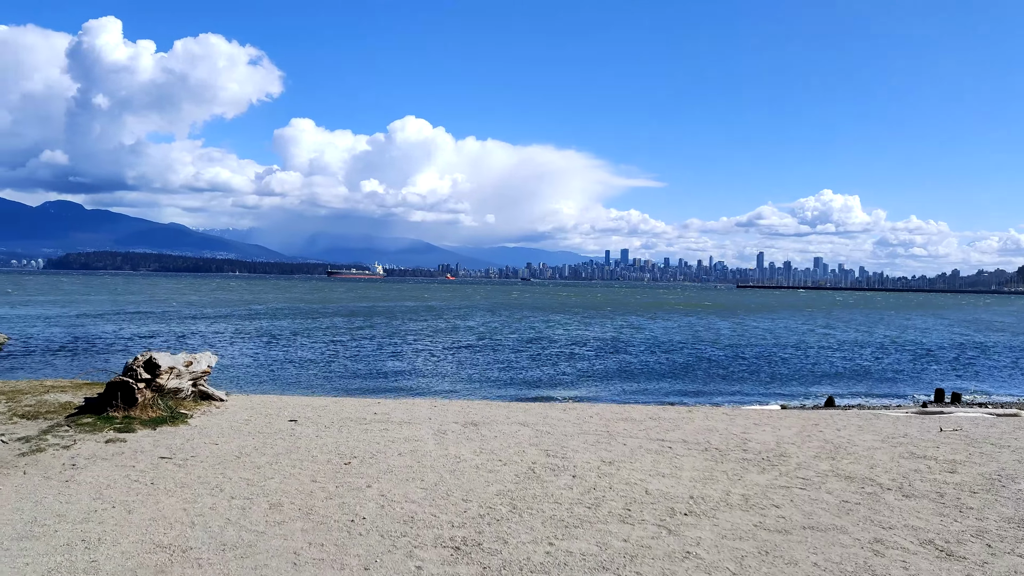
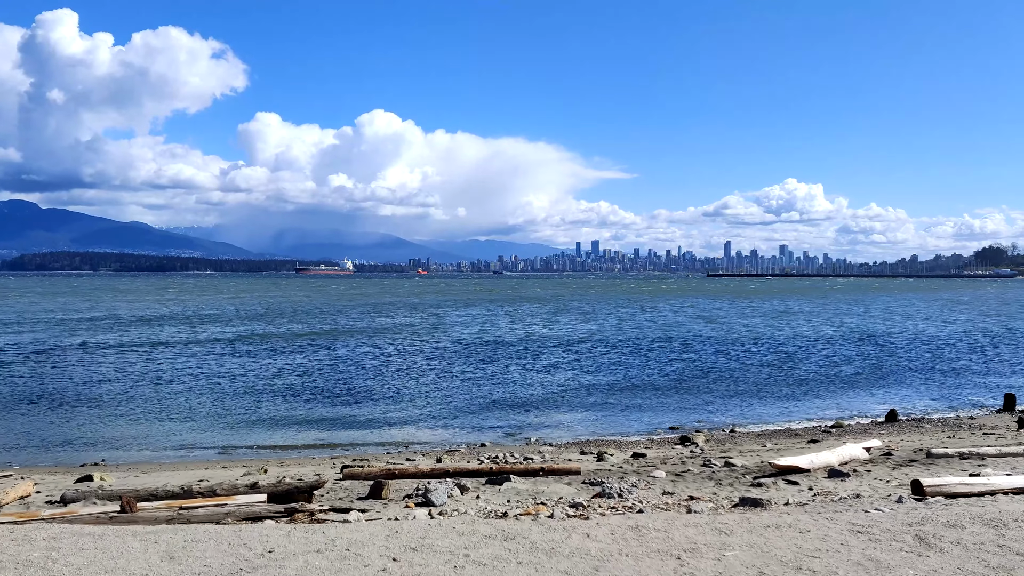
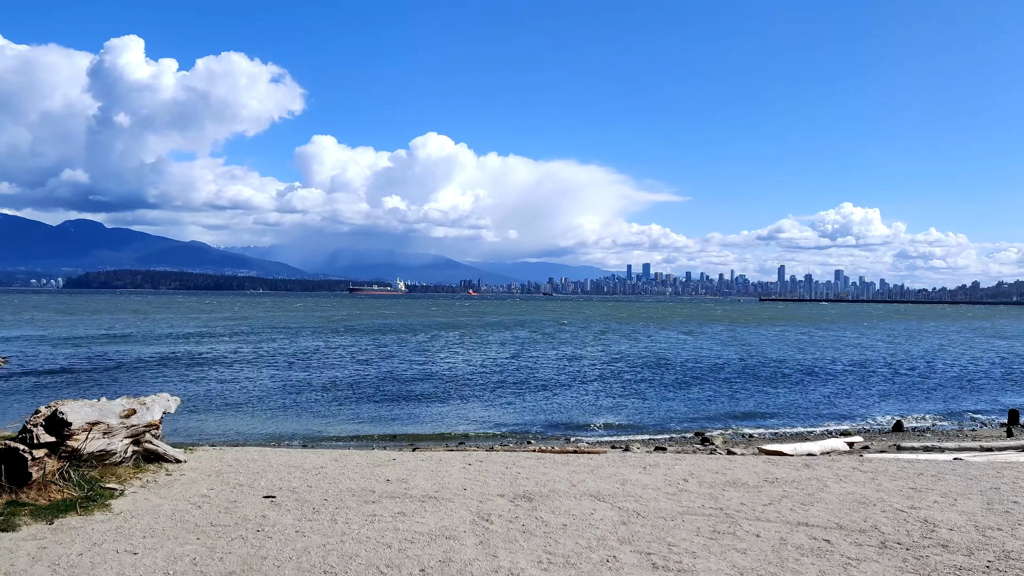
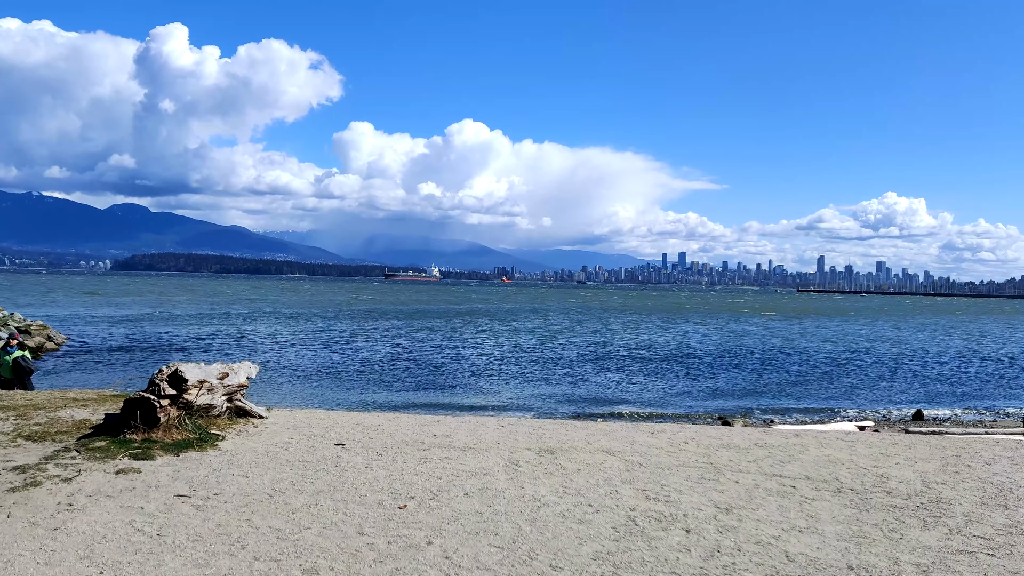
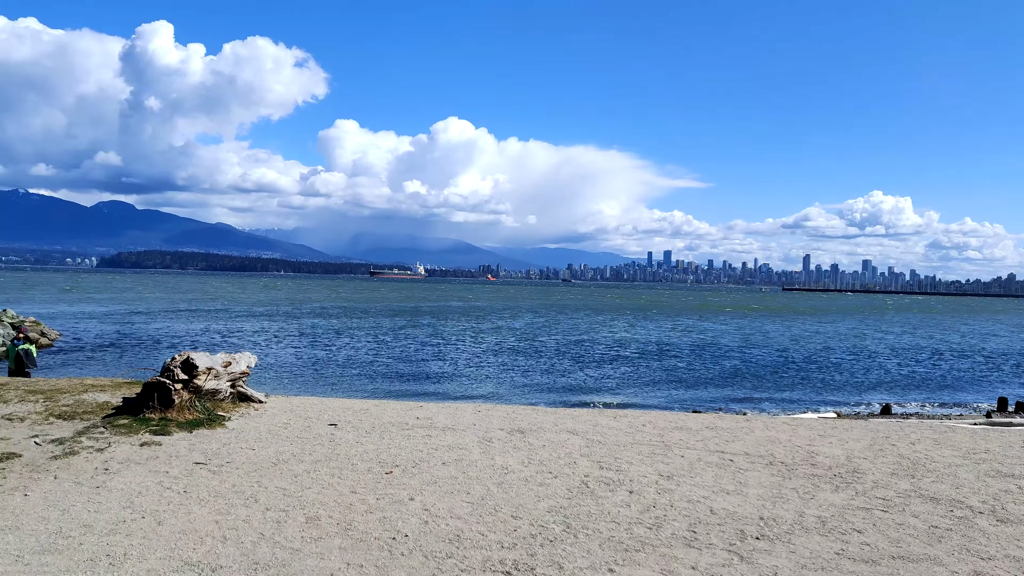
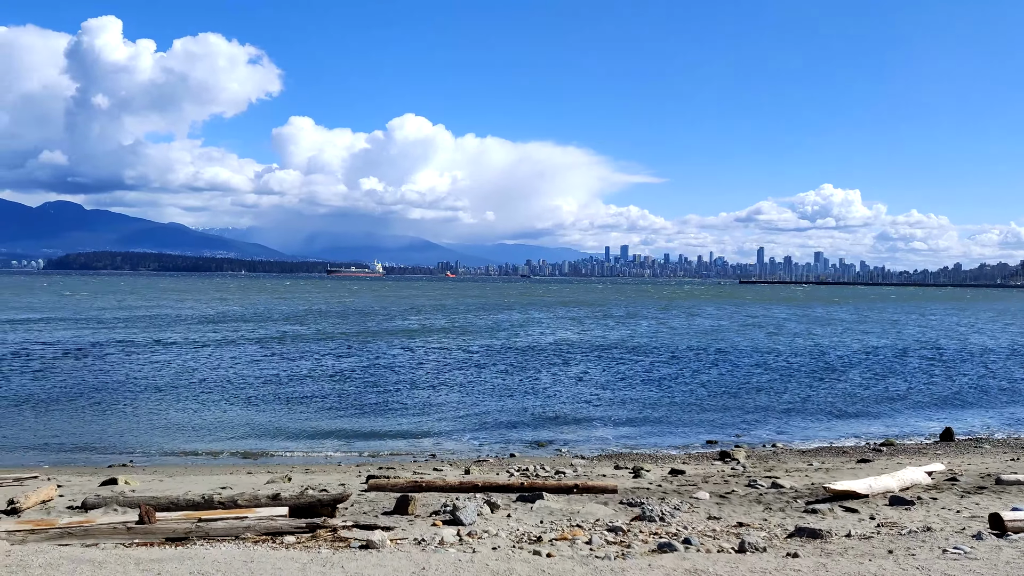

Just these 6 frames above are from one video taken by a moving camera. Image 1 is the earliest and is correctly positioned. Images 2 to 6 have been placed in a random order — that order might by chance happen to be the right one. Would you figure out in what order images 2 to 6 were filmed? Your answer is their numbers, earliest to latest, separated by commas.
5, 4, 3, 2, 6
